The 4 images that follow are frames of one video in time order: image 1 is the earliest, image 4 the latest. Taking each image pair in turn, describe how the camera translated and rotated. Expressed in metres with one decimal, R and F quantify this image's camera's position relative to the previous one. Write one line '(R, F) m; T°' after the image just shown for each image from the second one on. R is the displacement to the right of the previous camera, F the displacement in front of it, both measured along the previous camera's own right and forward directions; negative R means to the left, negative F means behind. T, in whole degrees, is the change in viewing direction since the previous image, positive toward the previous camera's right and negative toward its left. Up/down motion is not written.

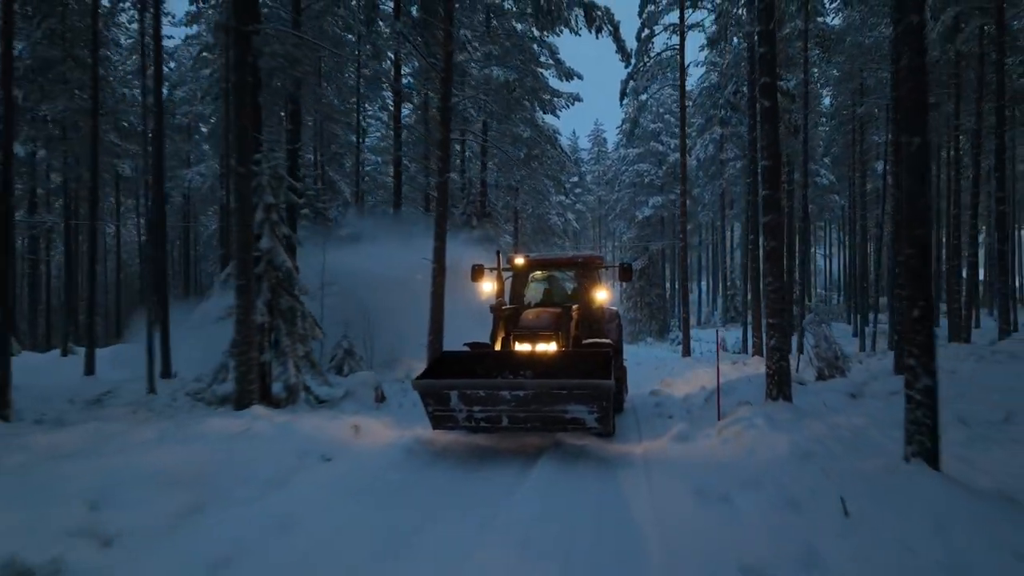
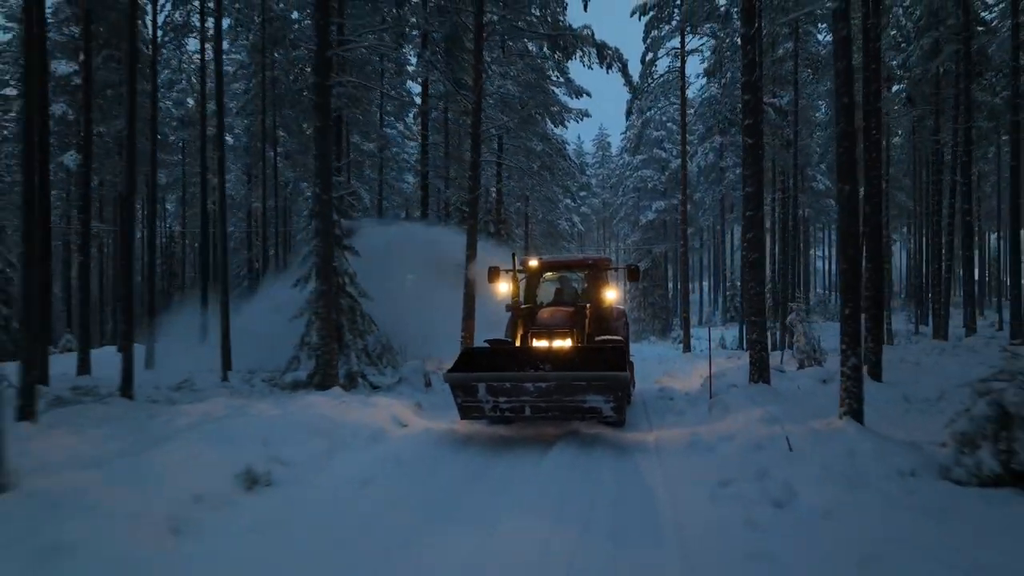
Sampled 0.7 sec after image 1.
(-0.4, -1.6) m; 0°
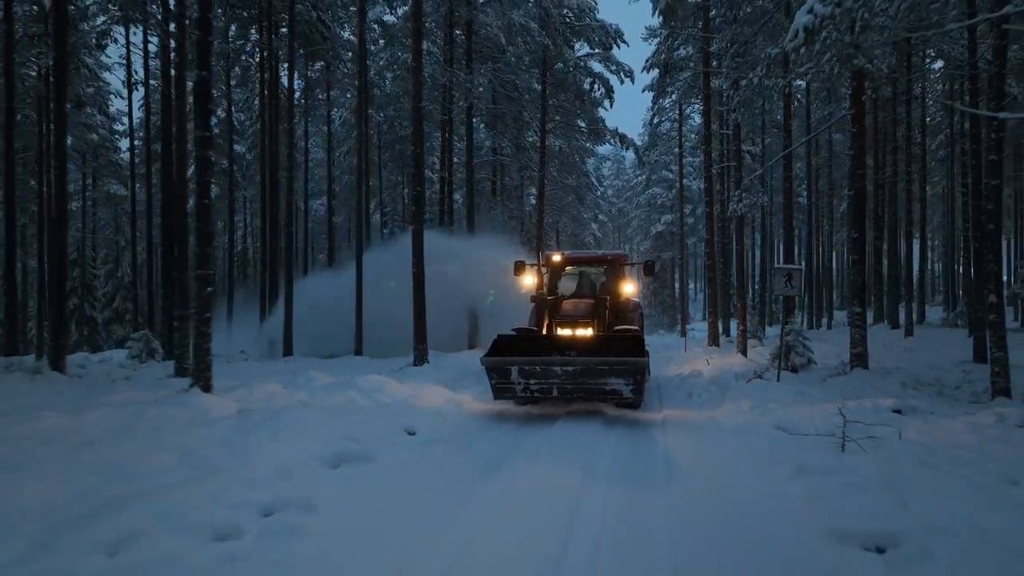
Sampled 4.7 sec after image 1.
(-1.2, -6.8) m; -1°
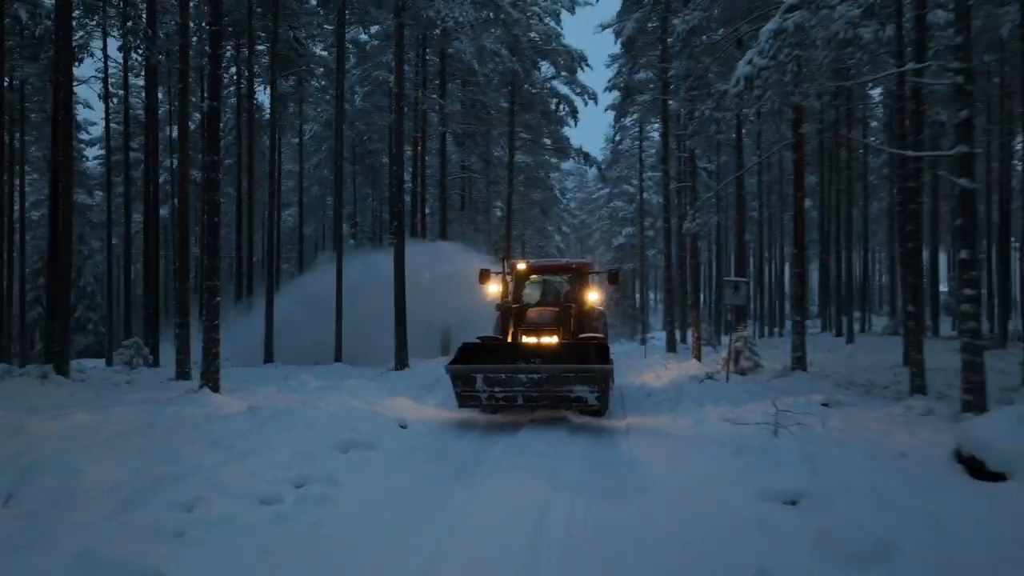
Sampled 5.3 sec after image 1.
(-0.2, -0.9) m; +3°
